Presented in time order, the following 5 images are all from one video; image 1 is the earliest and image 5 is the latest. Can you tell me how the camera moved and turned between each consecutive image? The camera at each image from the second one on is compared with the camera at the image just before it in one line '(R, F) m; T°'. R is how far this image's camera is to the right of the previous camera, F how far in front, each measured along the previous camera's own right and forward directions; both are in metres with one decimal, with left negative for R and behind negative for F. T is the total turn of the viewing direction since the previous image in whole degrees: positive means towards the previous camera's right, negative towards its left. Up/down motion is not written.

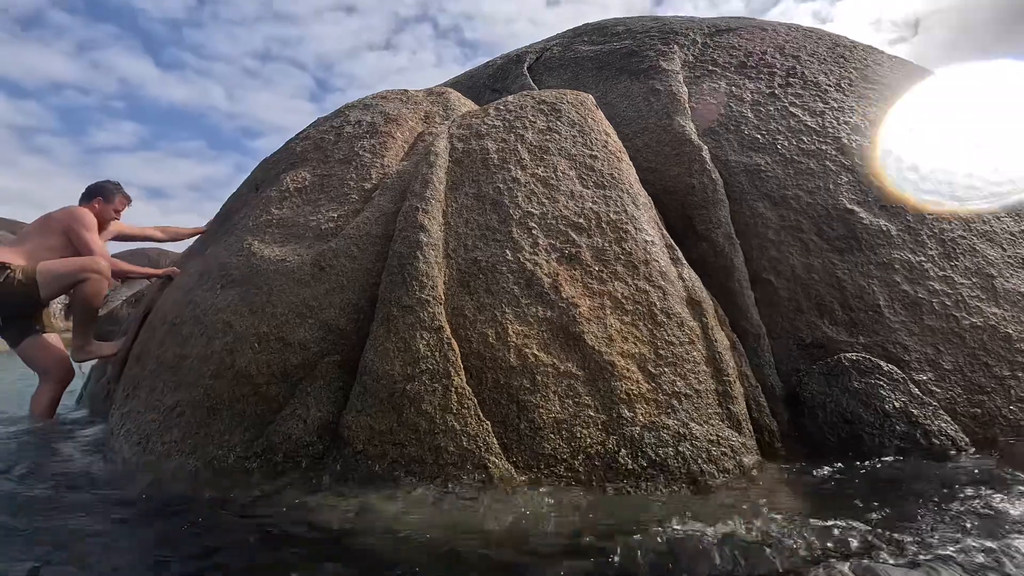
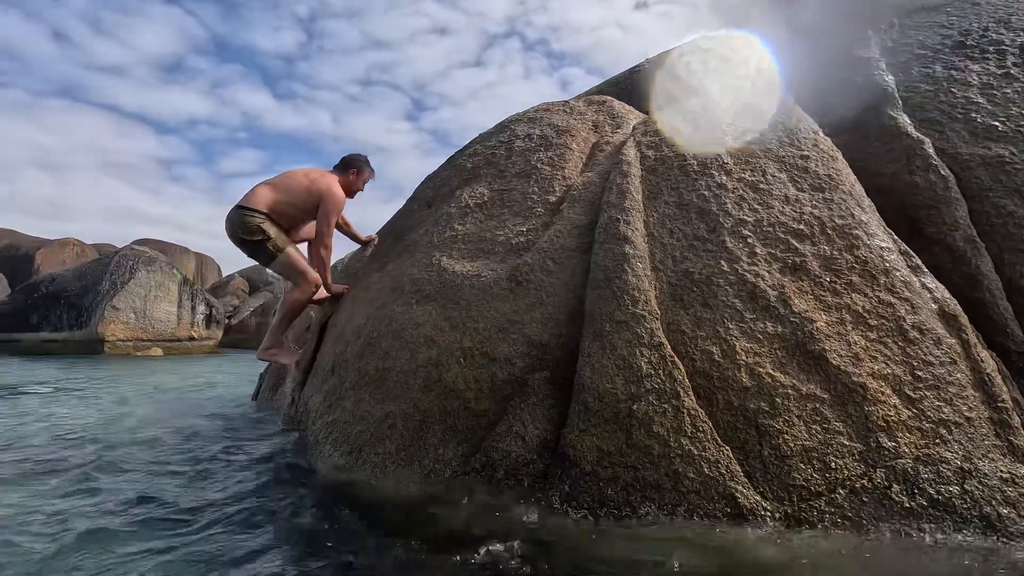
(-0.5, +0.1) m; -9°
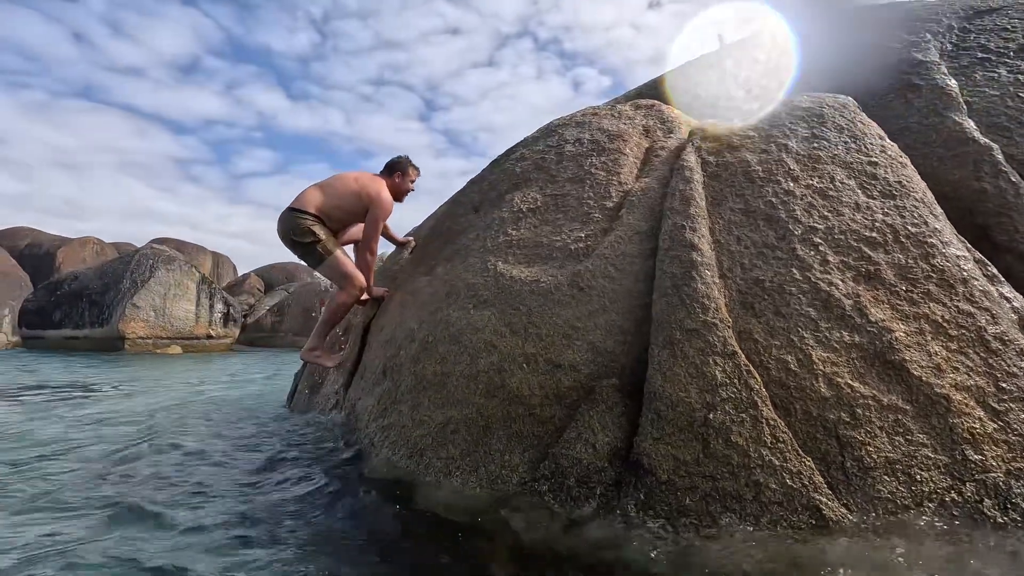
(-0.2, 0.0) m; -1°
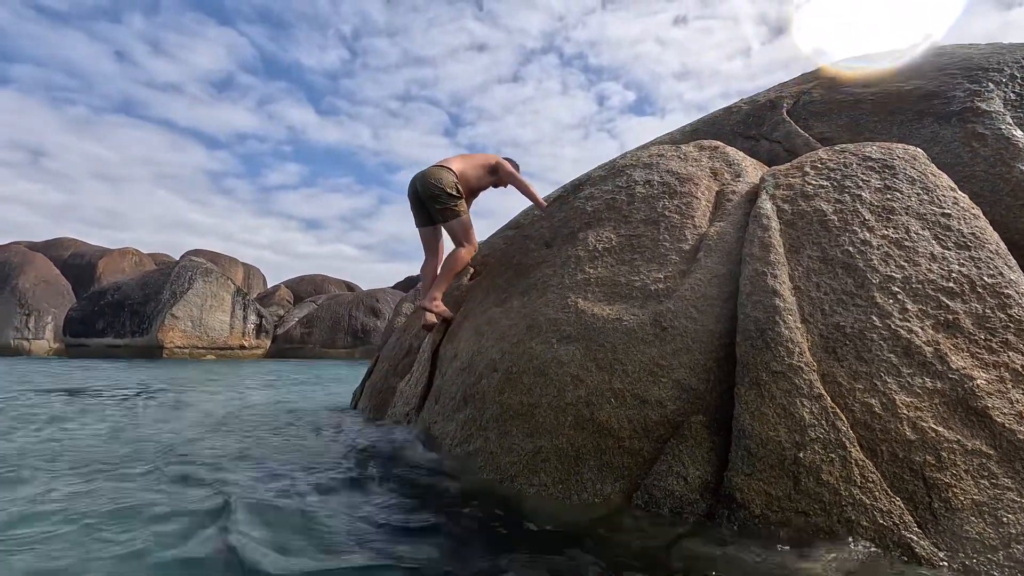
(-0.3, -0.2) m; -2°
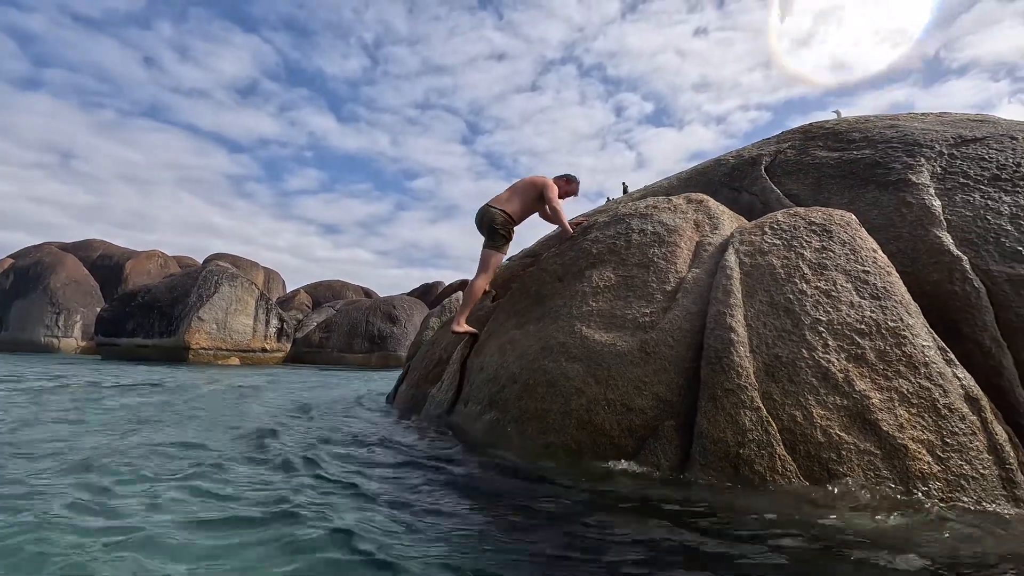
(0.0, -0.9) m; -1°
